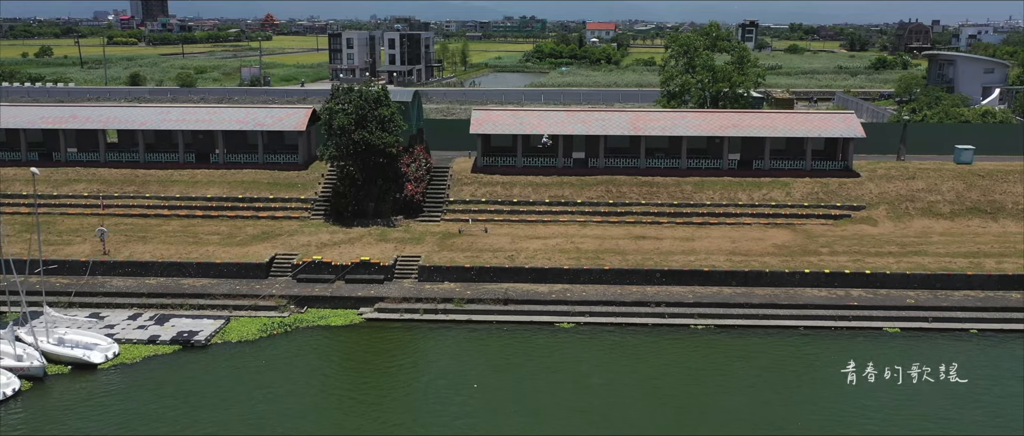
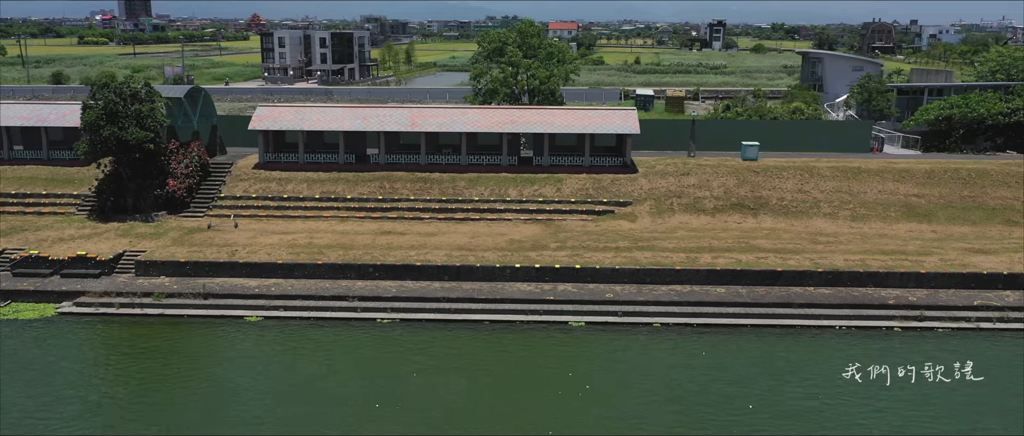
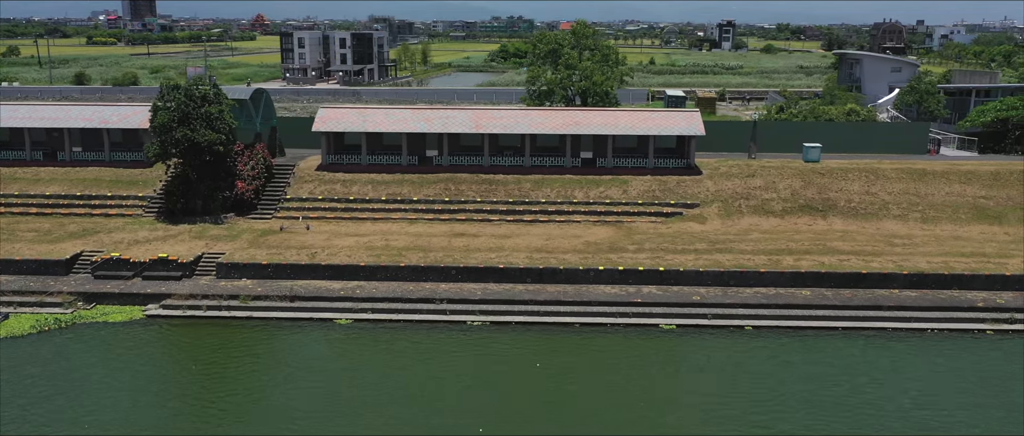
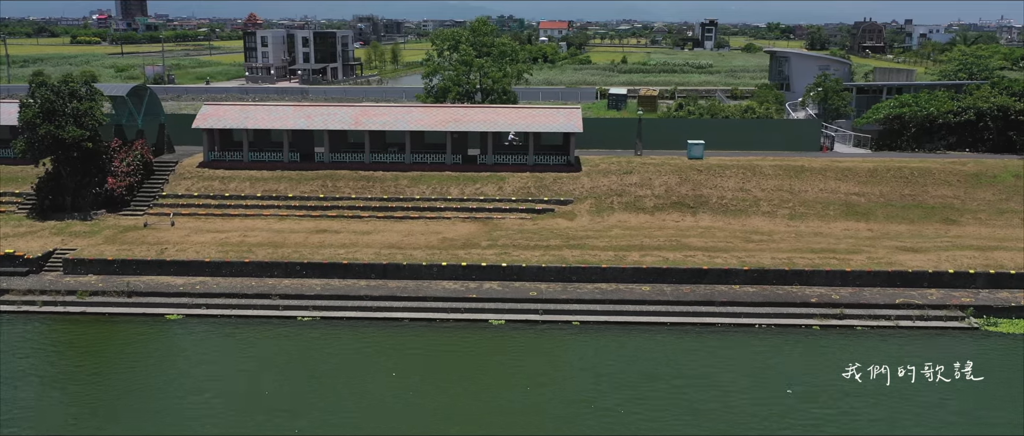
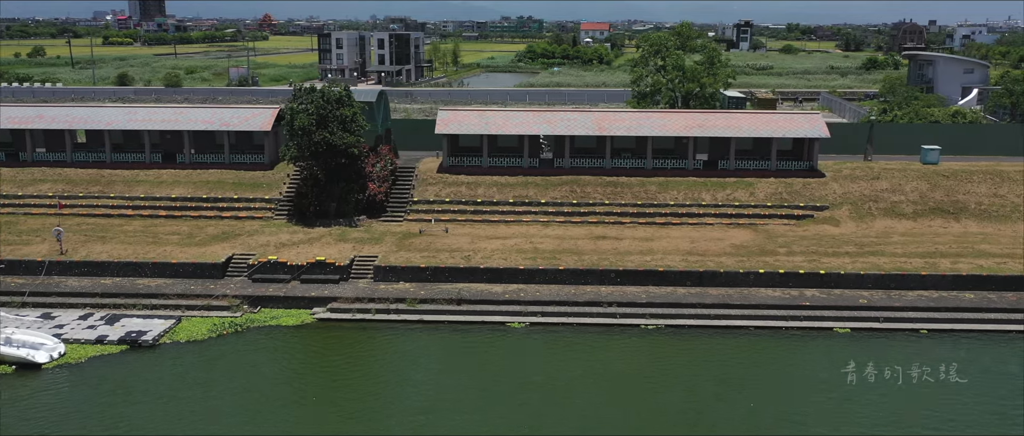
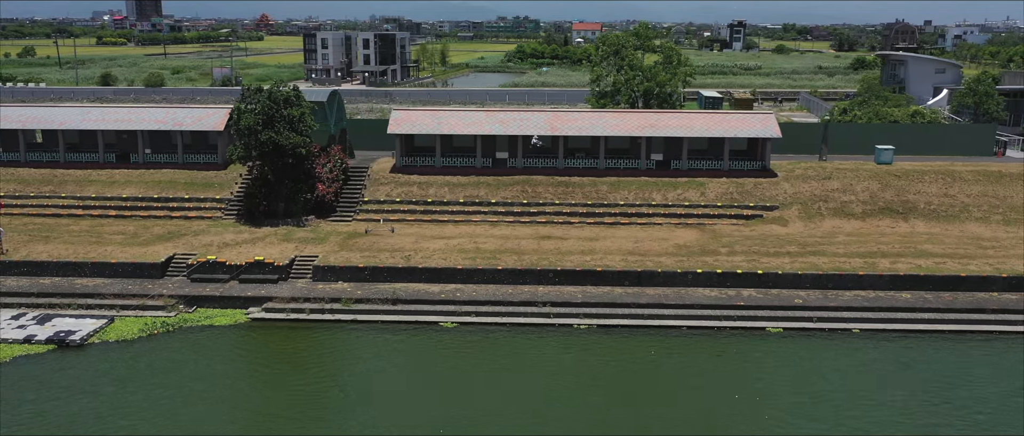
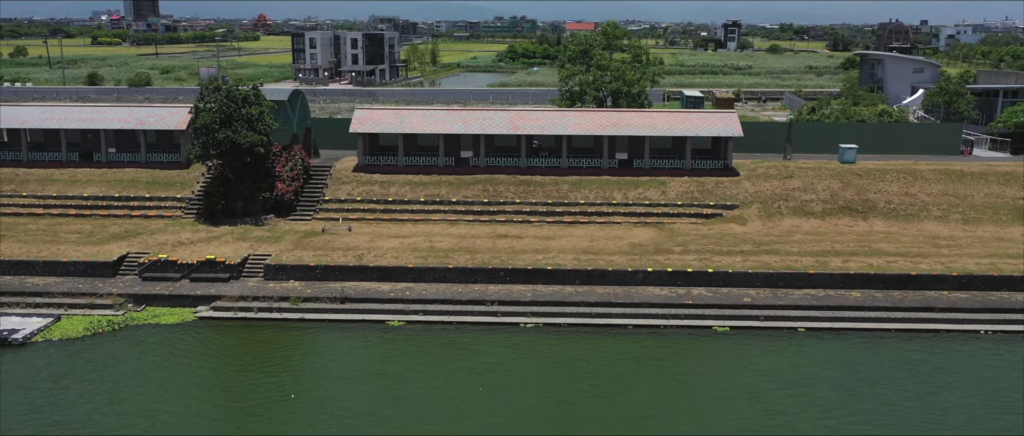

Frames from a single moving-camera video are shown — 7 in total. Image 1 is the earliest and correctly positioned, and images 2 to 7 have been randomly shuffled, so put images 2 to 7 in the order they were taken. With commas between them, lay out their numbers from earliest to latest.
5, 6, 7, 3, 2, 4
